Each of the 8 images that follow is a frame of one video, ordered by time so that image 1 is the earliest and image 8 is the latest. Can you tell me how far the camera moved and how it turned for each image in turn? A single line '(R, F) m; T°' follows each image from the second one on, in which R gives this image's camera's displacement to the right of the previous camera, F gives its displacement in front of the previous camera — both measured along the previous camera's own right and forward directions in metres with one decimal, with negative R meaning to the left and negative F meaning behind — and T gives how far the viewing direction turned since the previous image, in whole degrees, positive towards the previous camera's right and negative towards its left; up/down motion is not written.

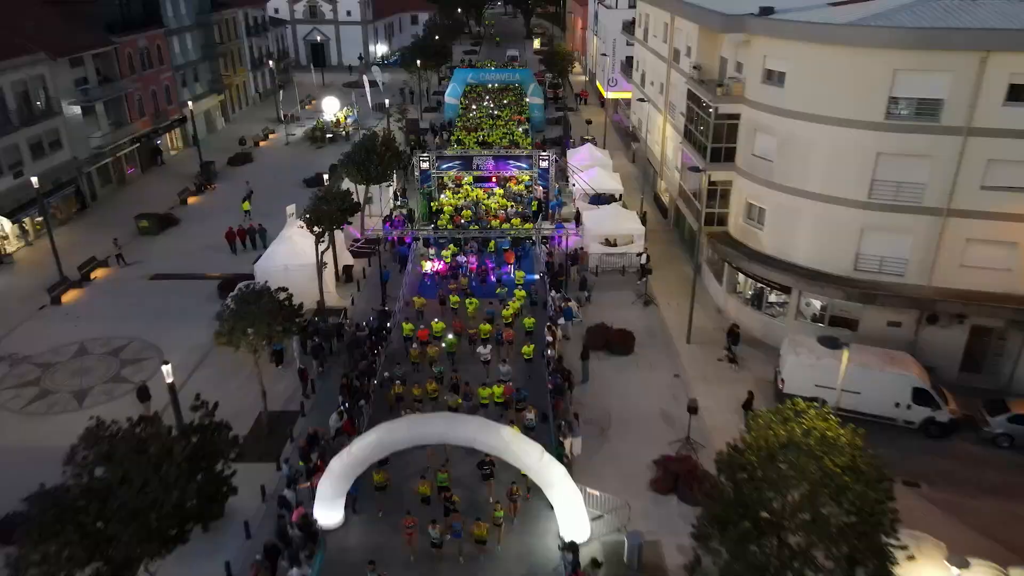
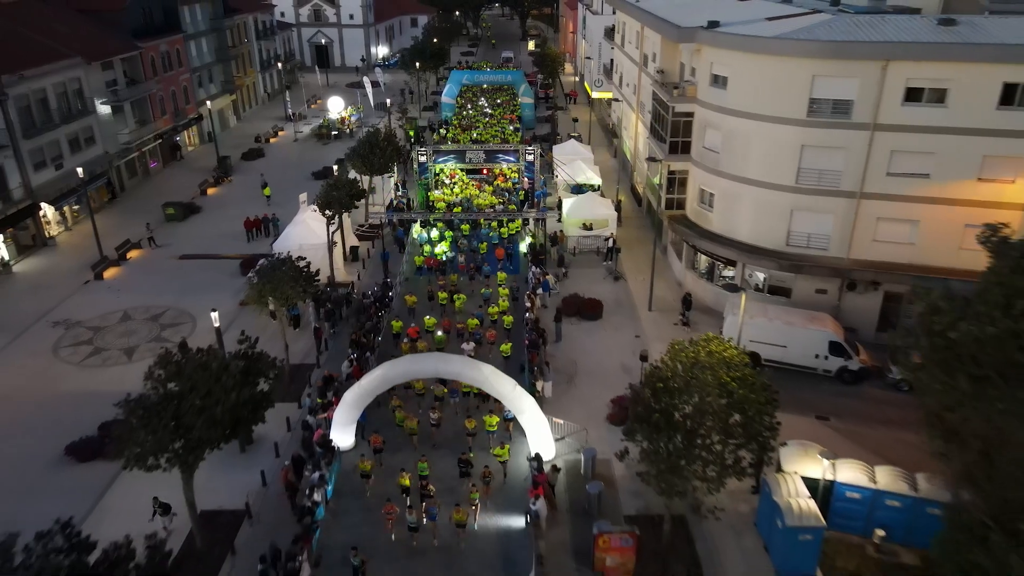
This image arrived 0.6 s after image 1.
(+0.6, -3.7) m; 0°
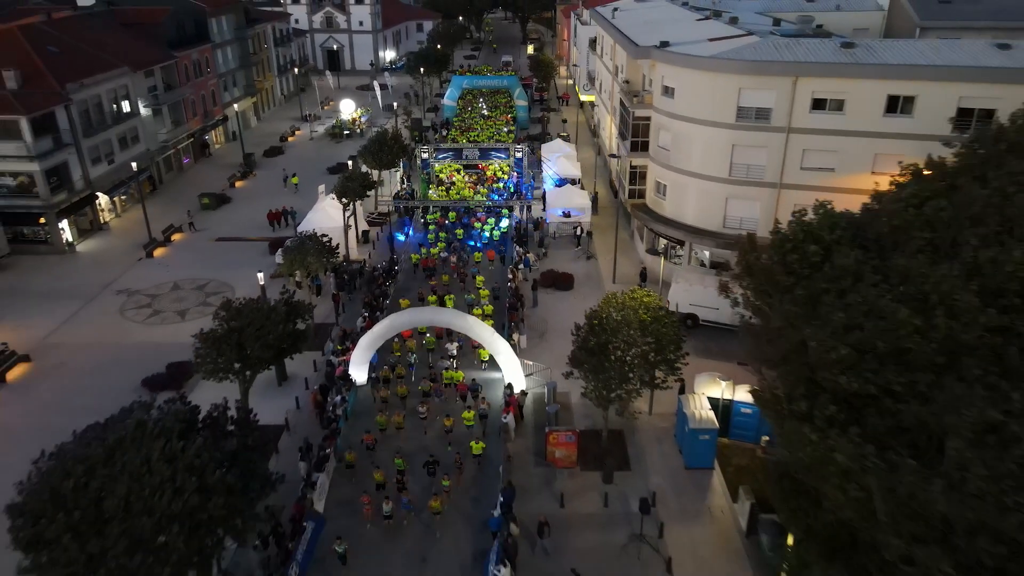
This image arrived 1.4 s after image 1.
(+0.9, -5.3) m; 0°
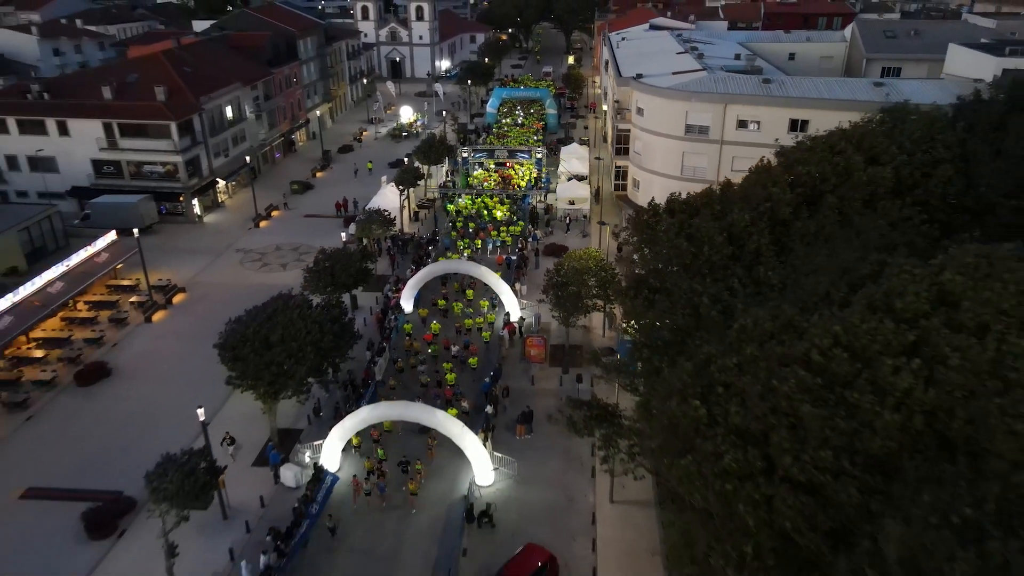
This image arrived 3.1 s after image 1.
(+2.5, -10.9) m; -4°
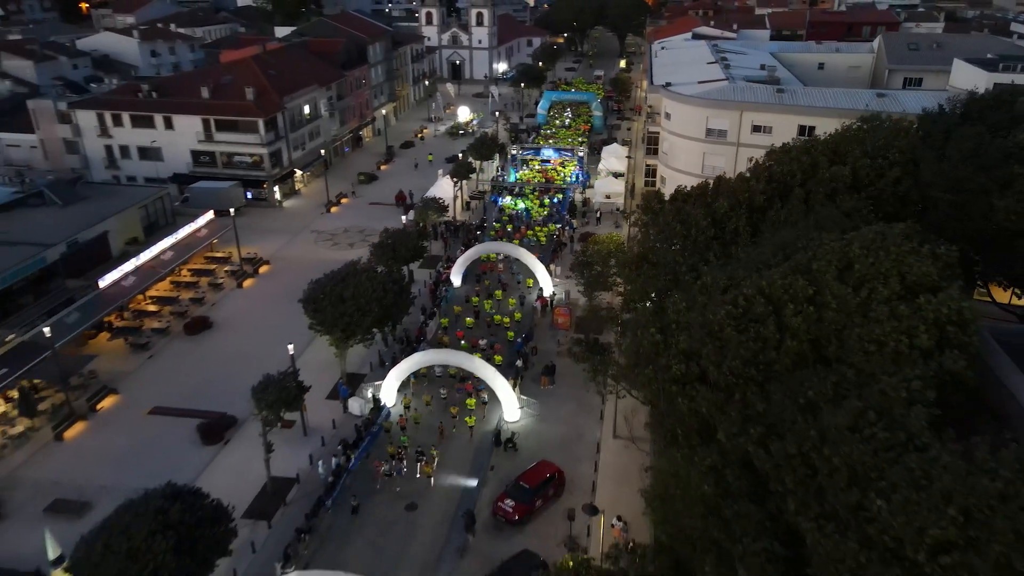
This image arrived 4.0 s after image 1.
(+1.2, -5.5) m; -4°
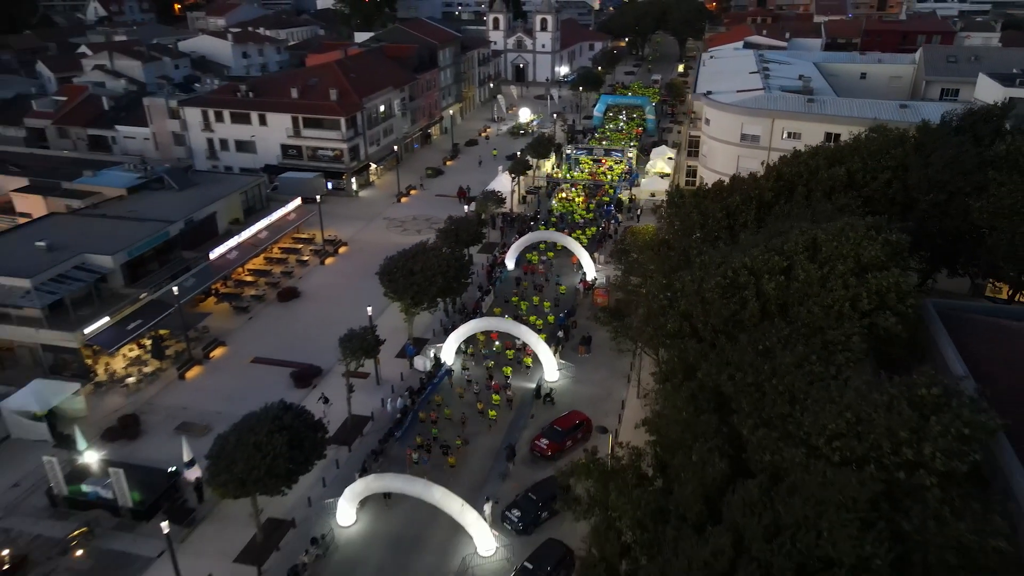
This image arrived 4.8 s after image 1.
(+0.8, -5.3) m; -5°
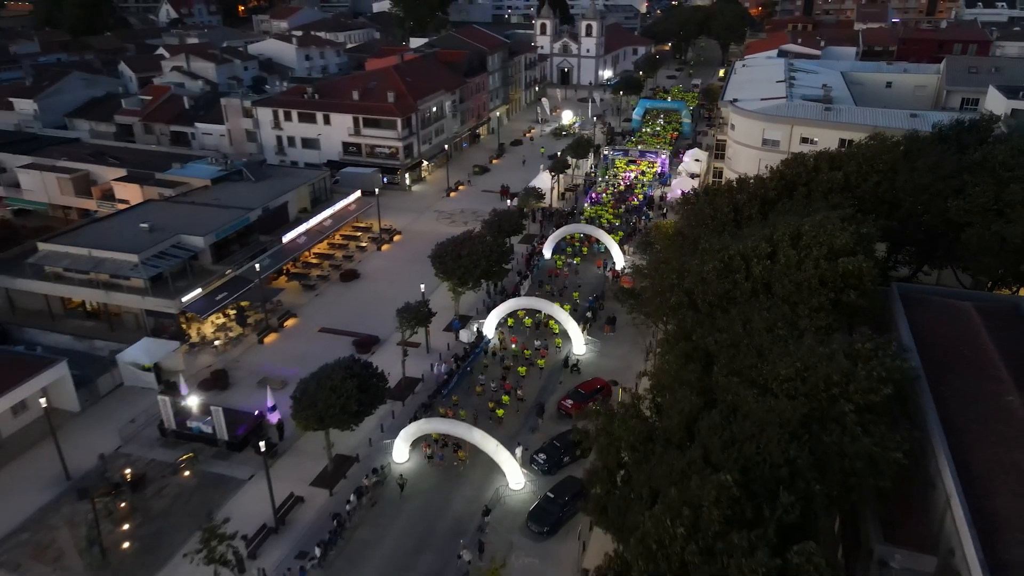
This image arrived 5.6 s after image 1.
(+0.5, -5.1) m; -3°
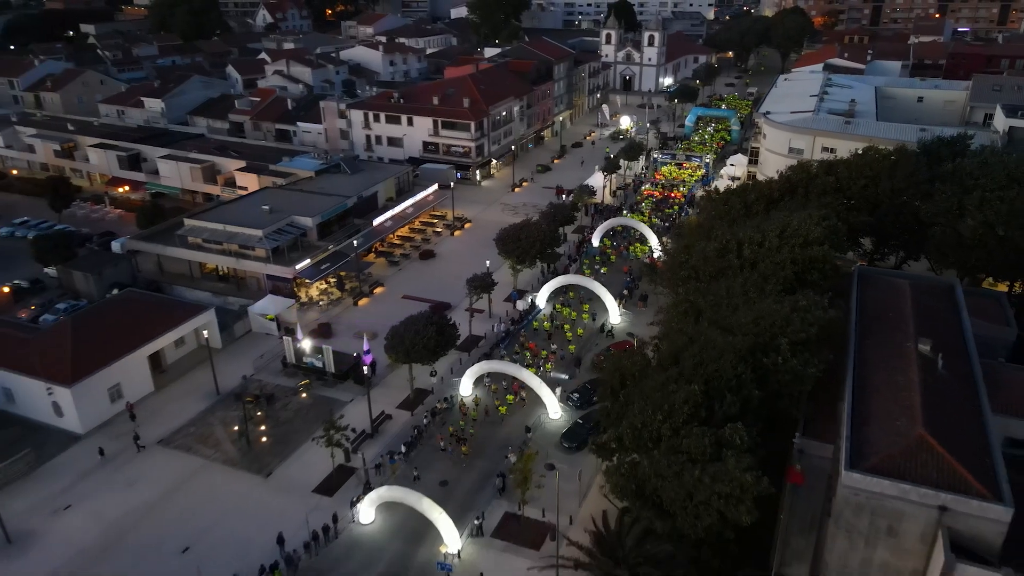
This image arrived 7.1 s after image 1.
(+1.1, -8.7) m; -5°
